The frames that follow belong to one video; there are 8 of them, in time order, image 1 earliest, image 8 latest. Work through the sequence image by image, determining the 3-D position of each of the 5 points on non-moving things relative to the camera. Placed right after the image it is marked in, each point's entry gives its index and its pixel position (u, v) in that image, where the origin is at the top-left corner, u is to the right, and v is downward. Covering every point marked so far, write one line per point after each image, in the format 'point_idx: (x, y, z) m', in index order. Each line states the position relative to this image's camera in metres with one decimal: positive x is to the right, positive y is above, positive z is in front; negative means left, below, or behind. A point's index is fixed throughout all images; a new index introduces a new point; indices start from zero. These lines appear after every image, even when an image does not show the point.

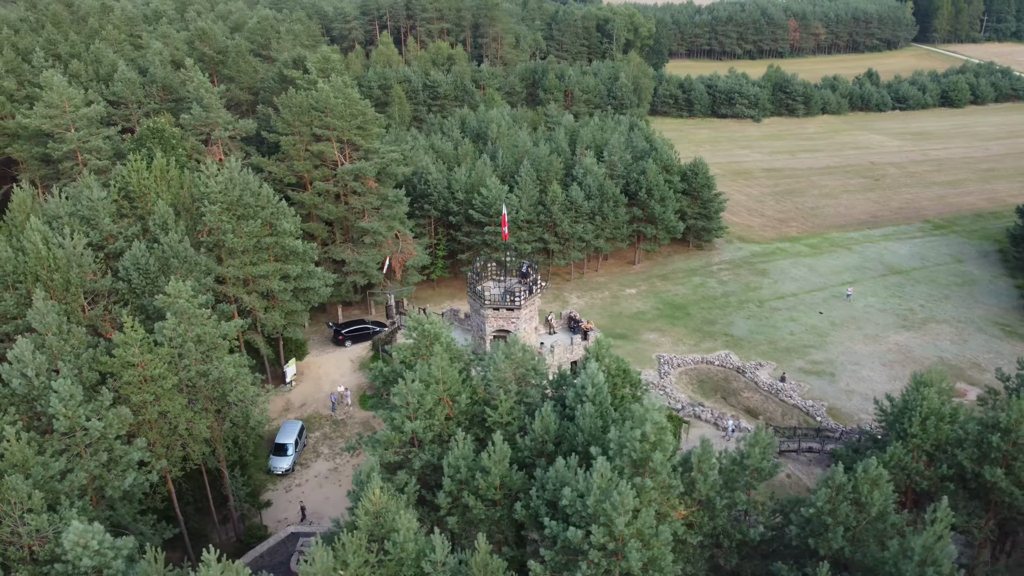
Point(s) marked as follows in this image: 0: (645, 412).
0: (+3.0, -3.0, +19.1) m
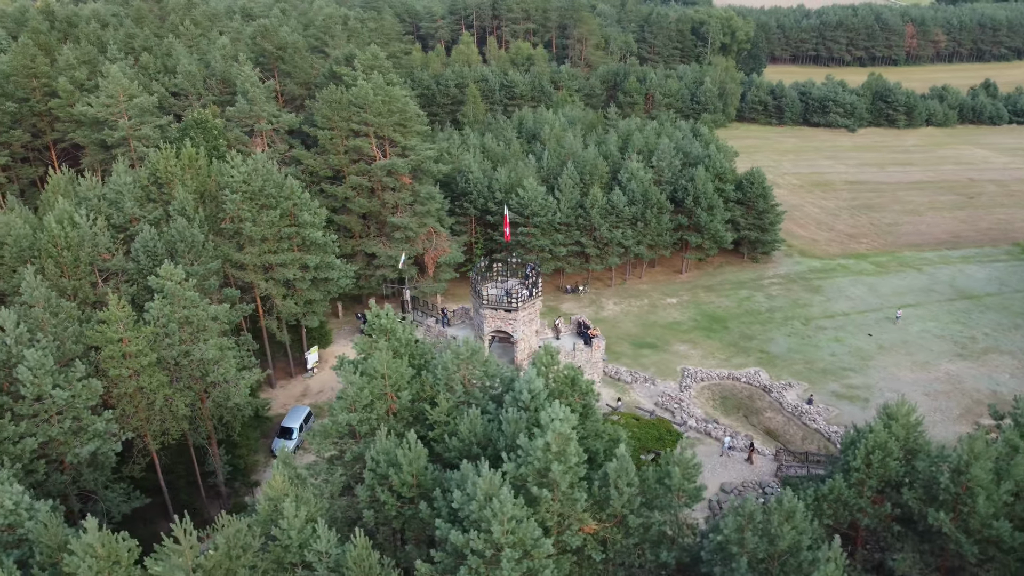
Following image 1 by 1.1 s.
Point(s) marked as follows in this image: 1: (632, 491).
0: (+0.8, -3.1, +18.7) m
1: (+3.0, -4.9, +19.7) m
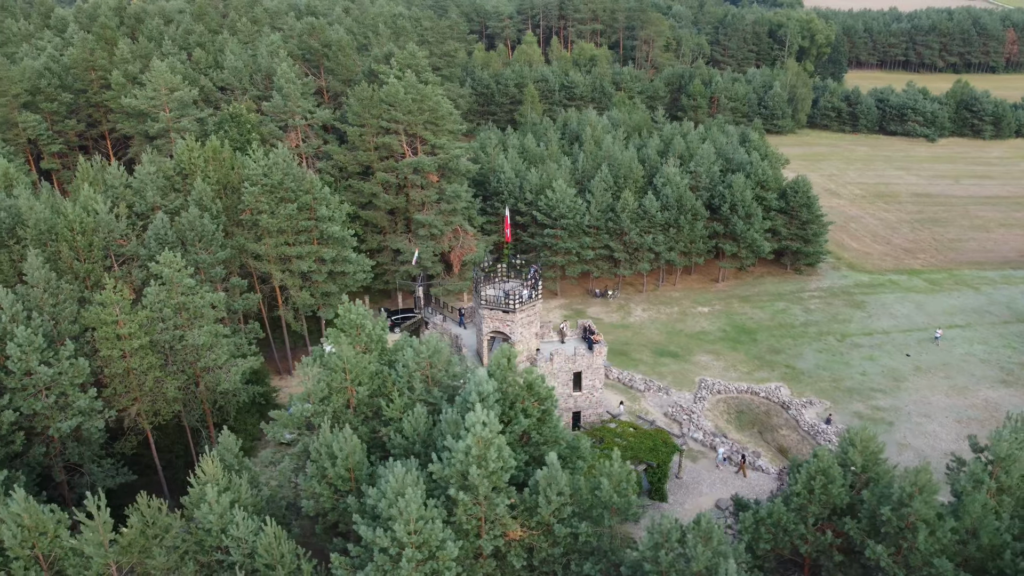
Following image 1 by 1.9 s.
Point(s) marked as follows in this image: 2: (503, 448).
0: (-1.0, -3.2, +18.7) m
1: (+1.2, -5.1, +19.4) m
2: (-0.3, -3.8, +19.2) m
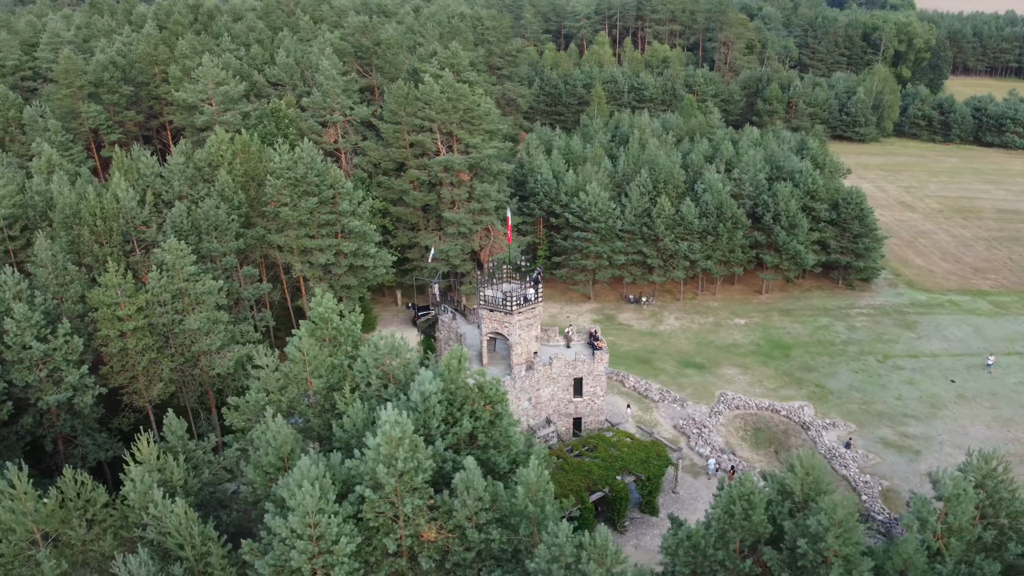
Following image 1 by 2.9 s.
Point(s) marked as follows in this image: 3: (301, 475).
0: (-3.0, -3.2, +18.8) m
1: (-0.8, -5.2, +19.3) m
2: (-2.3, -3.8, +19.2) m
3: (-4.7, -4.2, +18.0) m
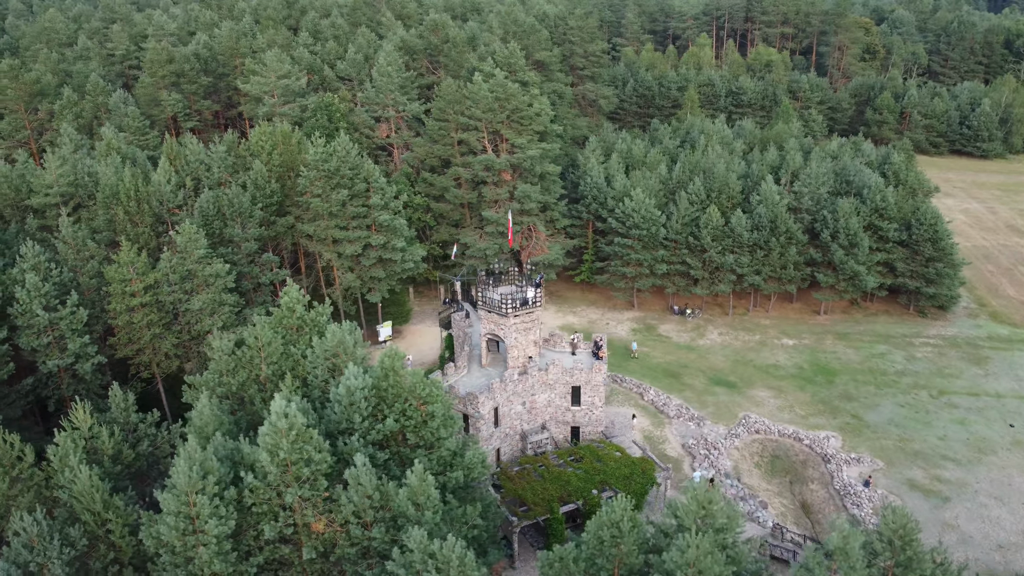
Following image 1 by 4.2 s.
0: (-5.7, -3.0, +19.4) m
1: (-3.6, -5.2, +19.5) m
2: (-5.0, -3.7, +19.7) m
3: (-7.5, -3.9, +18.9) m
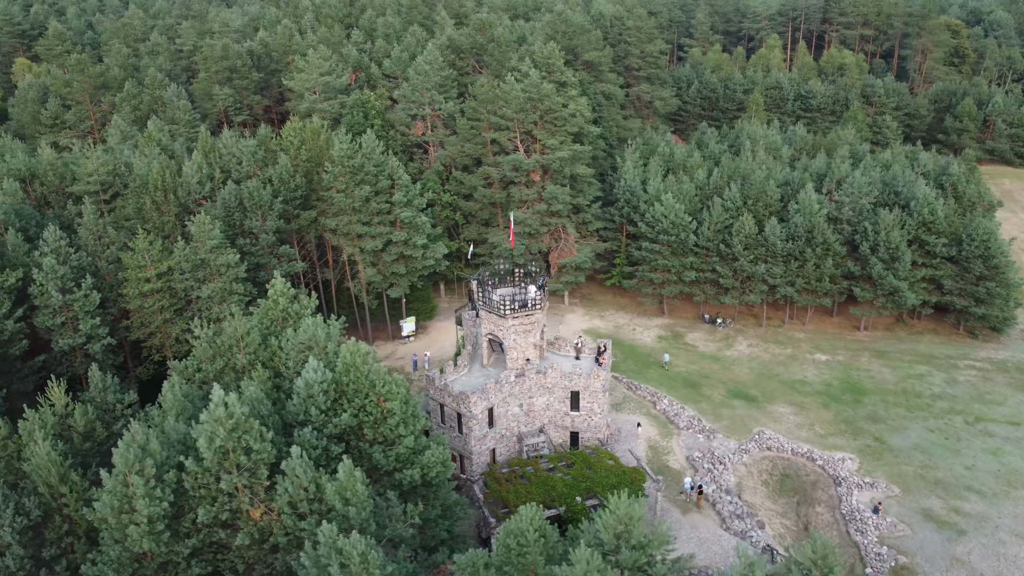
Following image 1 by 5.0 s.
0: (-7.3, -2.9, +20.0) m
1: (-5.4, -5.1, +20.0) m
2: (-6.6, -3.6, +20.3) m
3: (-9.3, -3.7, +19.7) m
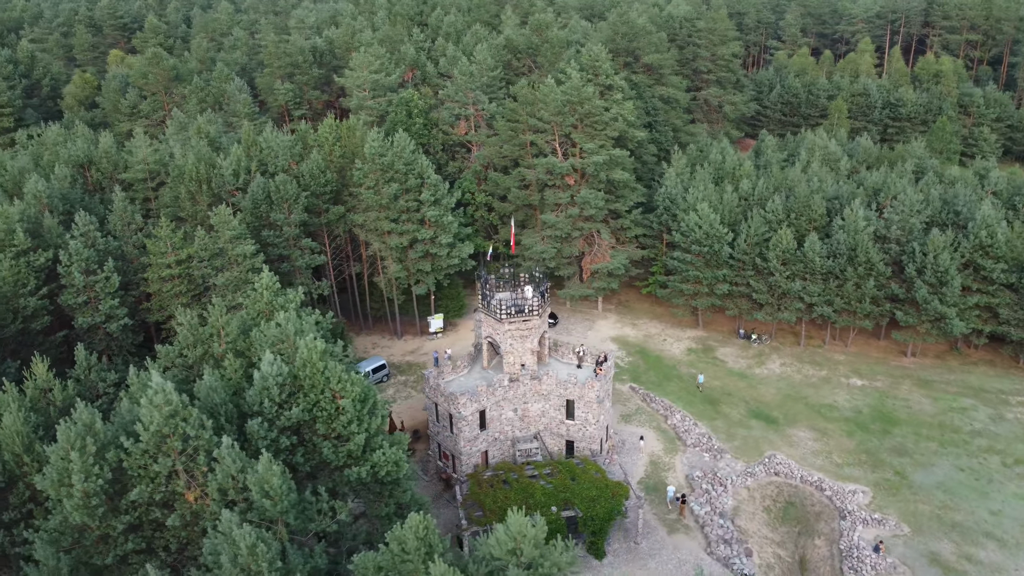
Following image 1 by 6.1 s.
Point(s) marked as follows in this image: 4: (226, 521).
0: (-9.3, -2.7, +21.2) m
1: (-7.5, -5.0, +20.9) m
2: (-8.6, -3.4, +21.3) m
3: (-11.3, -3.4, +21.1) m
4: (-6.4, -5.4, +18.4) m
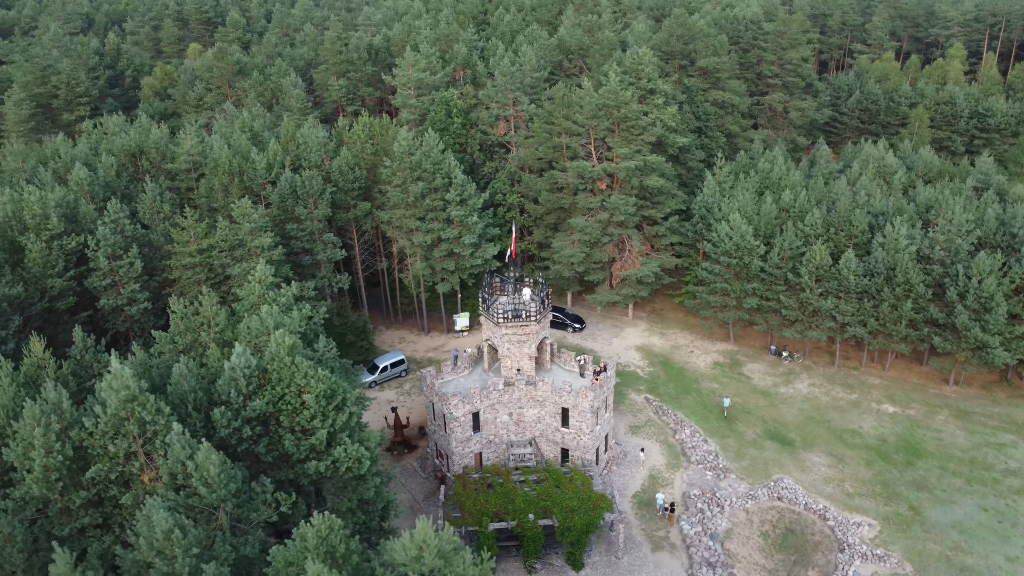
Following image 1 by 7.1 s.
0: (-10.9, -2.4, +22.4) m
1: (-9.3, -4.9, +22.0) m
2: (-10.2, -3.2, +22.5) m
3: (-13.0, -3.0, +22.6) m
4: (-8.5, -5.3, +19.4) m
